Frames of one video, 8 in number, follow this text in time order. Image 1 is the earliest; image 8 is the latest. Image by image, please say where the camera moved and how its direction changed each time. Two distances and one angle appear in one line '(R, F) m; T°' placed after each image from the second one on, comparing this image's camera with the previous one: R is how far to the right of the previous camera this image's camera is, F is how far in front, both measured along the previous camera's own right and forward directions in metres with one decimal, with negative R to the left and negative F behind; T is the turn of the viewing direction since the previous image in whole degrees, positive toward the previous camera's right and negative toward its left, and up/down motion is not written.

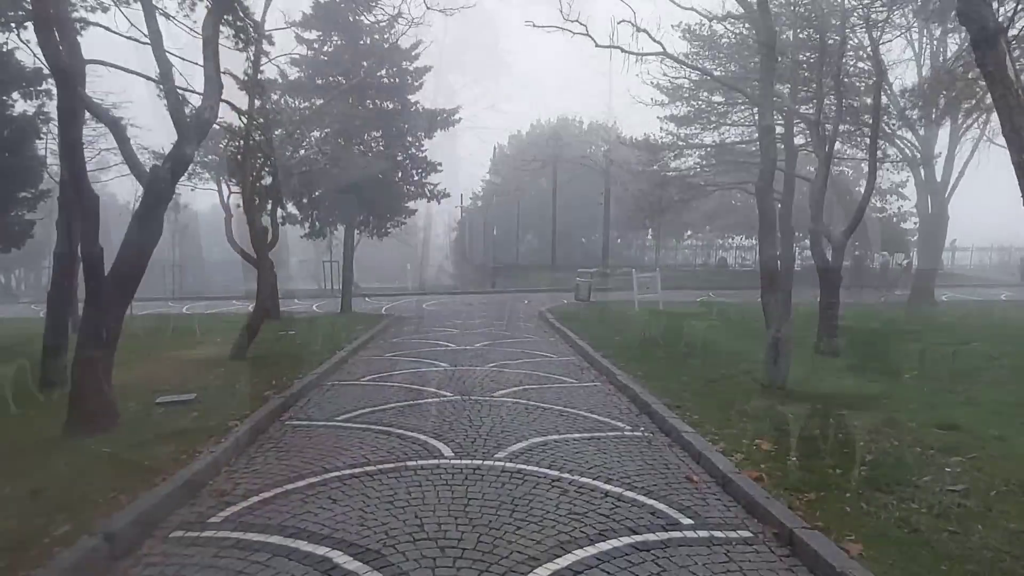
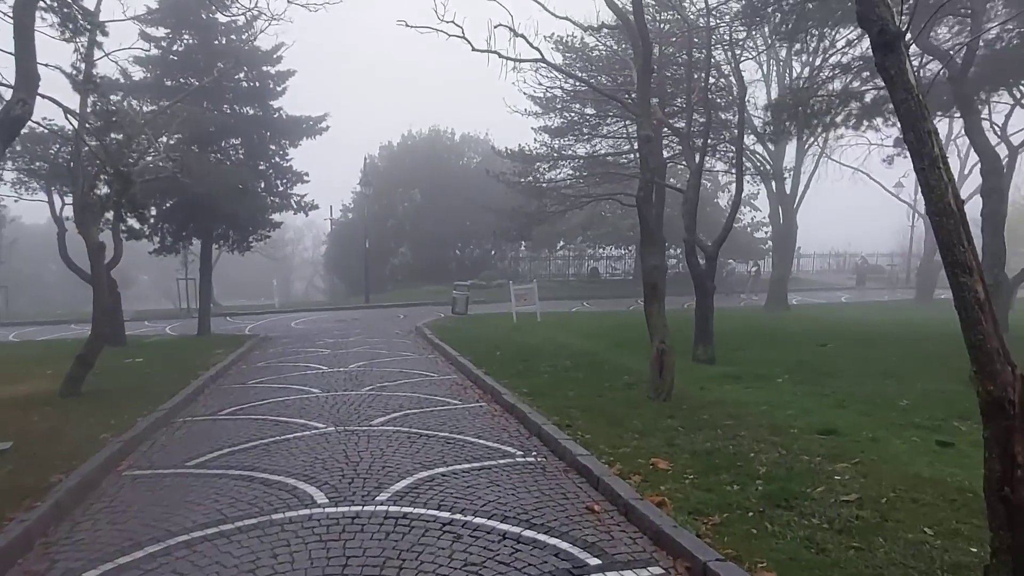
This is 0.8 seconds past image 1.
(0.0, +0.6) m; +10°
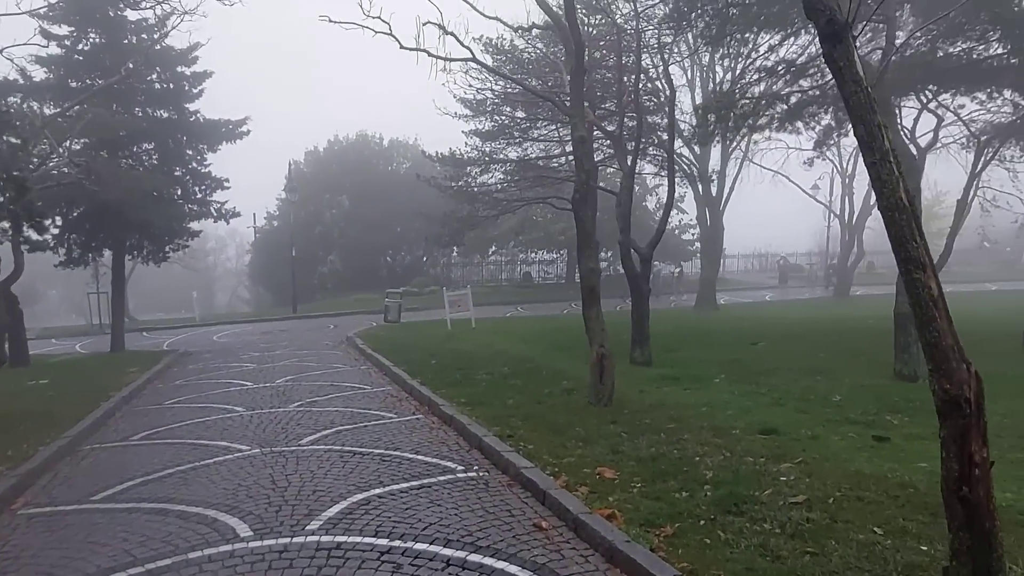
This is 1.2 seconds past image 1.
(0.0, +0.3) m; +6°
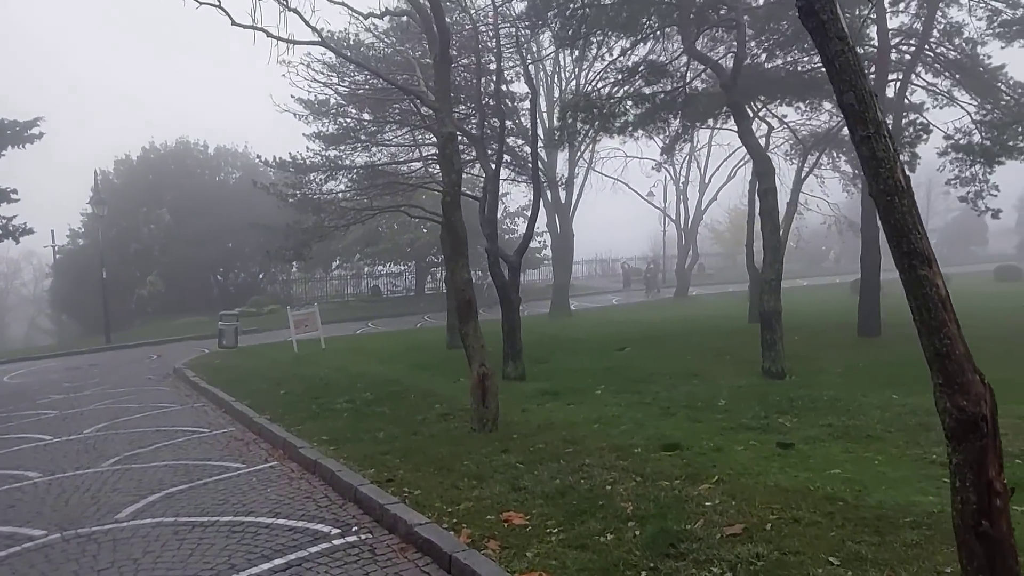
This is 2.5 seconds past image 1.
(-0.3, +1.1) m; +13°
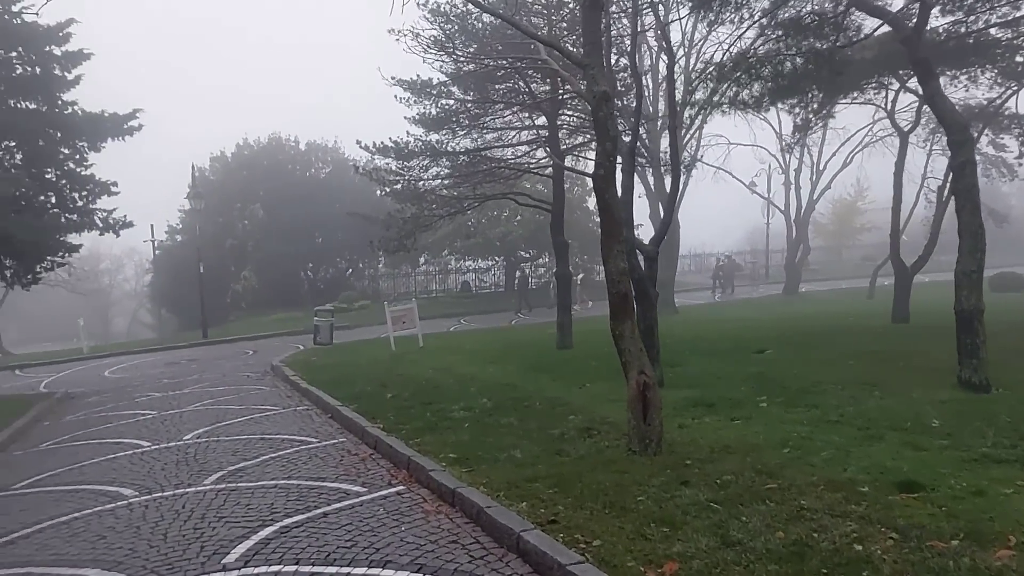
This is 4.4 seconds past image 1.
(-0.9, +1.4) m; -6°
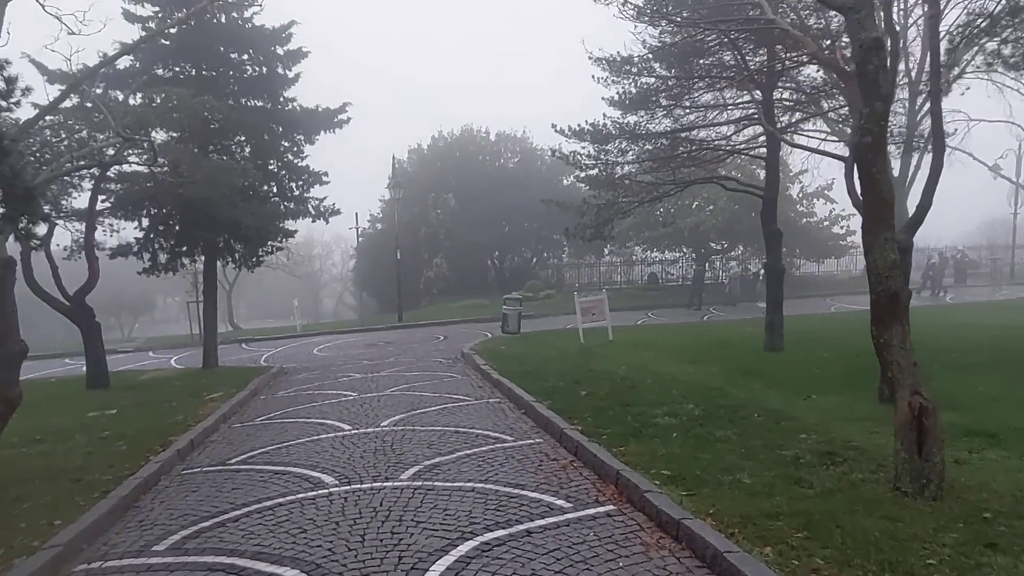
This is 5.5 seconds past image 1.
(-0.4, +0.8) m; -15°
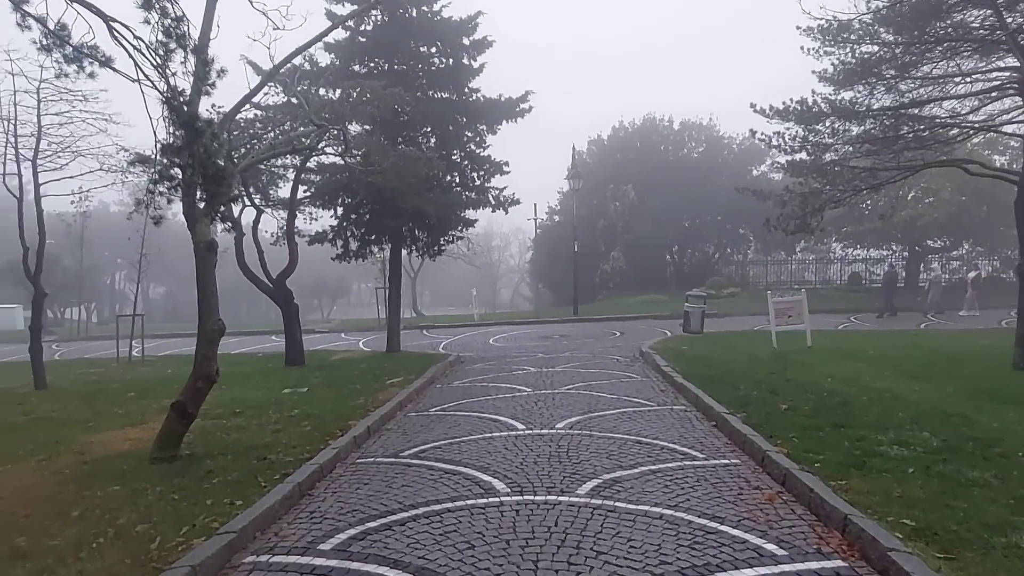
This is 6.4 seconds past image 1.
(-0.2, +0.7) m; -14°
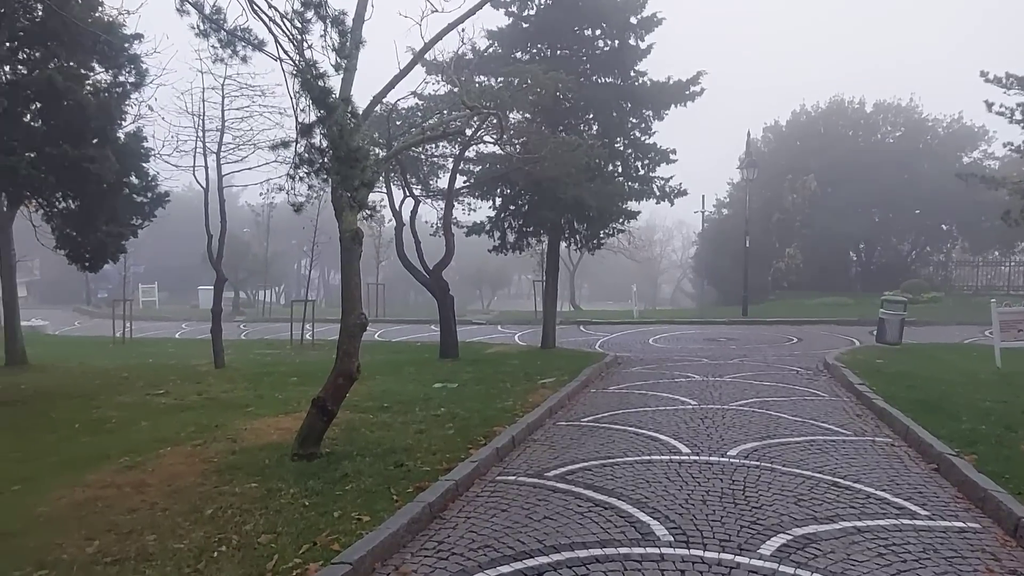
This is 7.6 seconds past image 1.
(-0.1, +1.0) m; -13°
